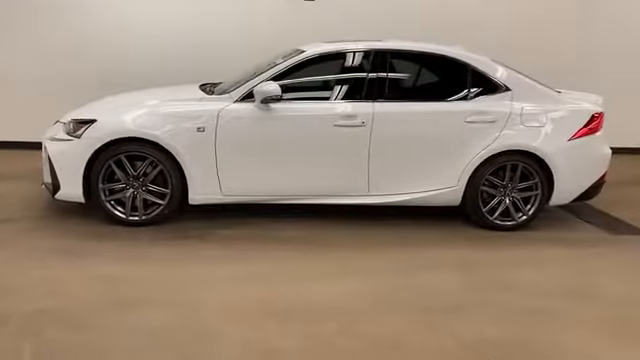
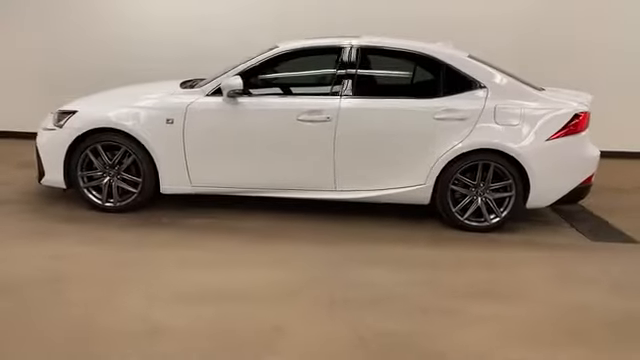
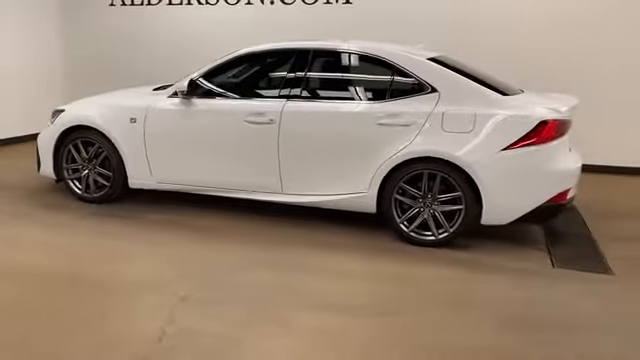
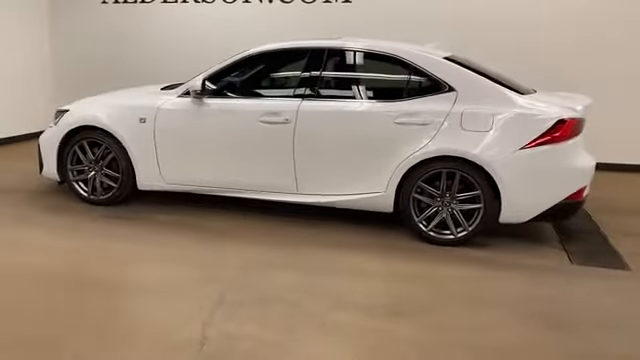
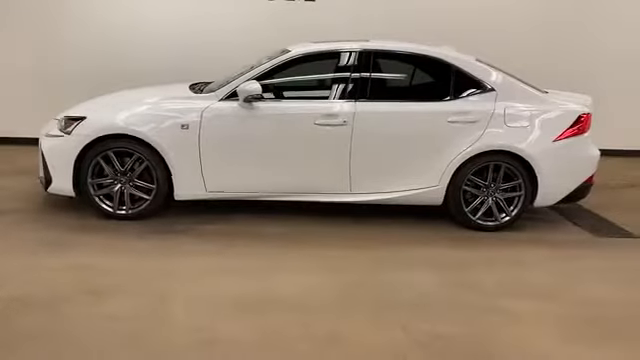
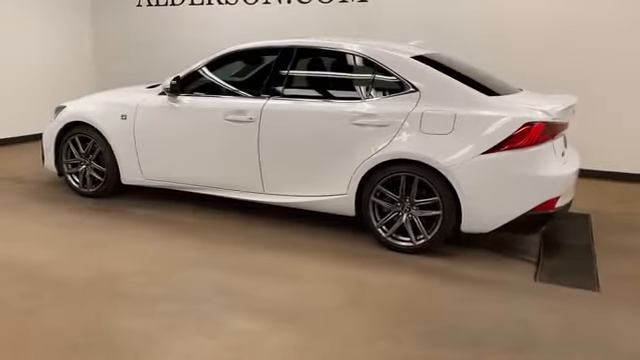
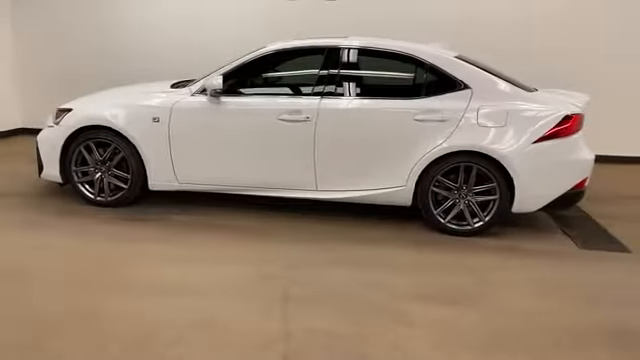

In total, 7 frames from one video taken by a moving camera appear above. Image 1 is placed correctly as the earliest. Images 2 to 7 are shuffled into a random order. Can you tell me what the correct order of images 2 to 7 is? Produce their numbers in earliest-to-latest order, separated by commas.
5, 2, 7, 4, 3, 6
